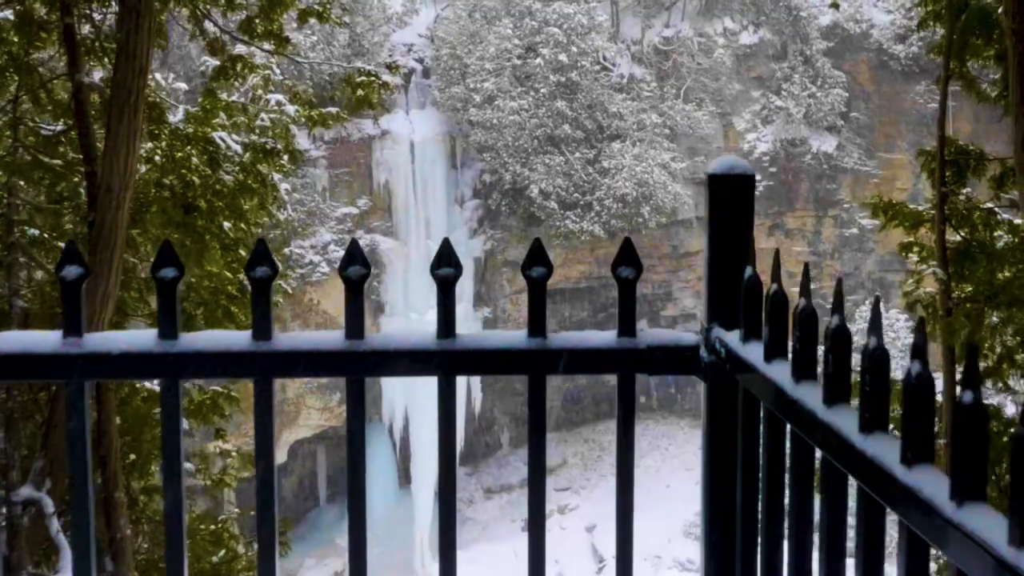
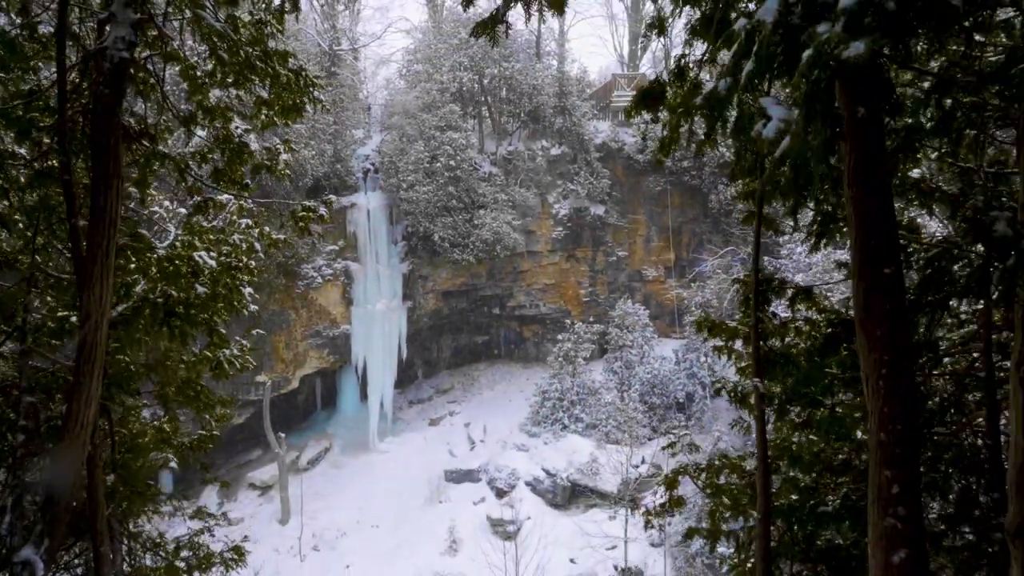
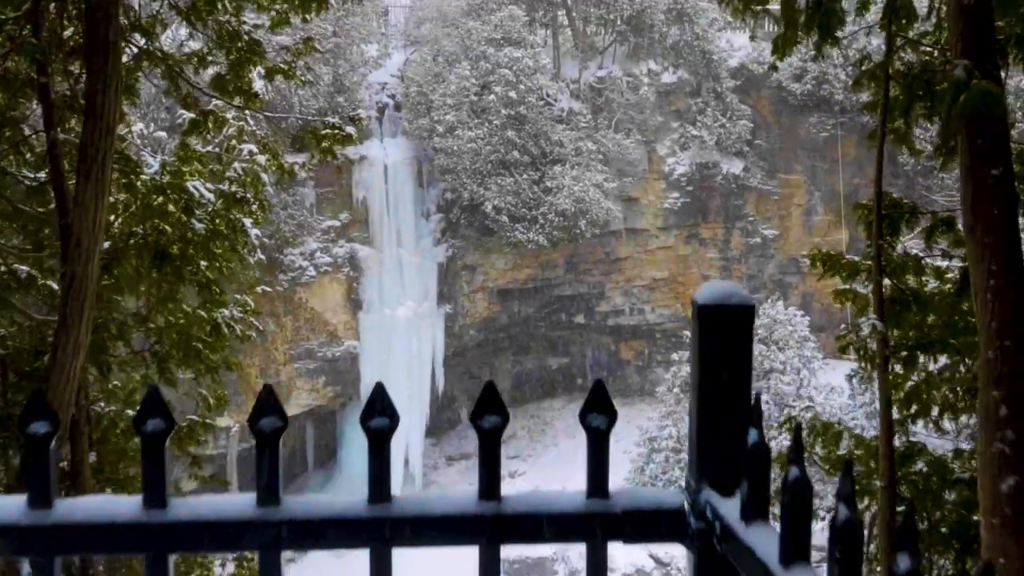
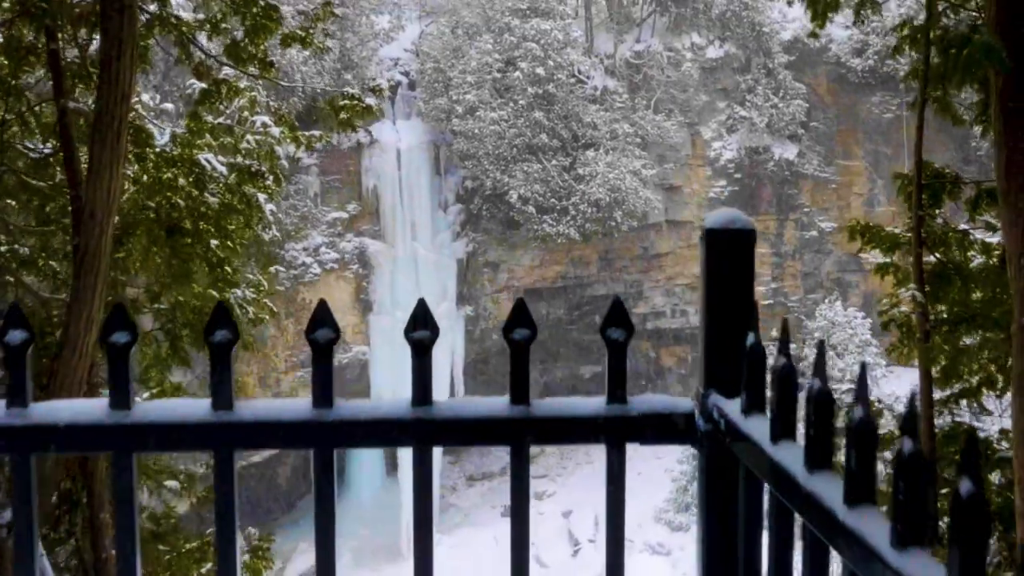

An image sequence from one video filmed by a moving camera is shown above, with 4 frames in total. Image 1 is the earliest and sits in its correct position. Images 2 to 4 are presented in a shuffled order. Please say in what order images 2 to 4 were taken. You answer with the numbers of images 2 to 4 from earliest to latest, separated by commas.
4, 3, 2
